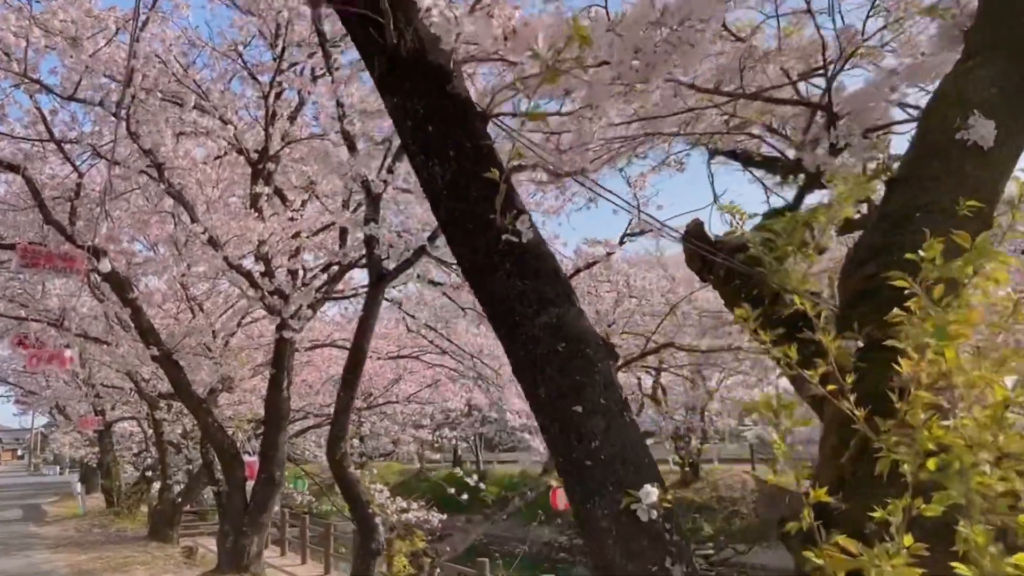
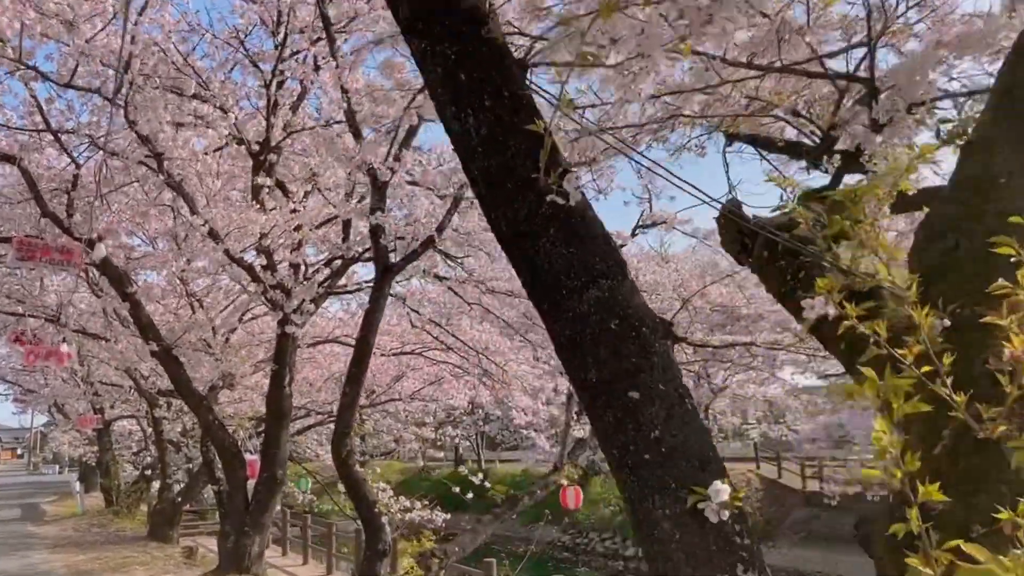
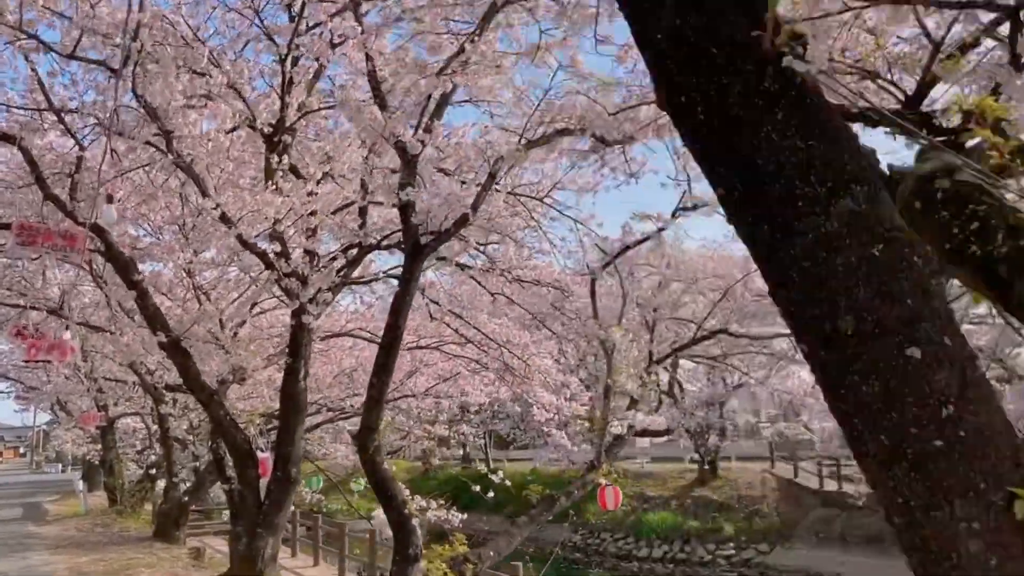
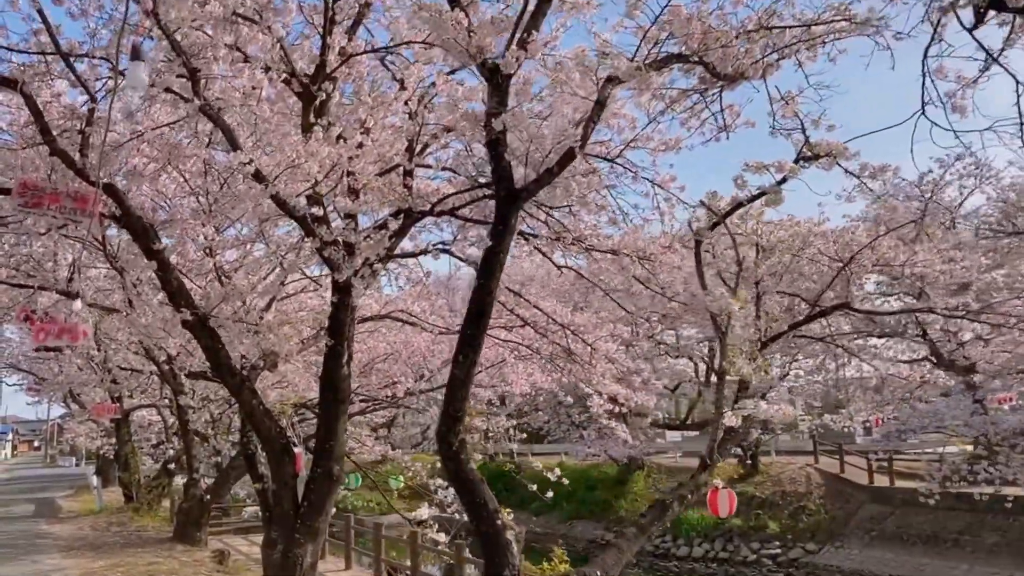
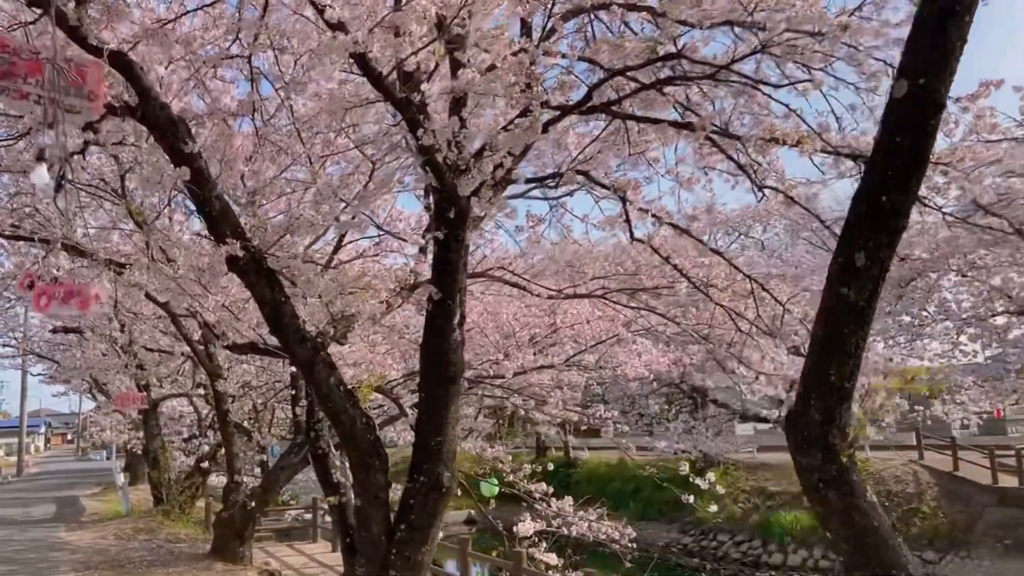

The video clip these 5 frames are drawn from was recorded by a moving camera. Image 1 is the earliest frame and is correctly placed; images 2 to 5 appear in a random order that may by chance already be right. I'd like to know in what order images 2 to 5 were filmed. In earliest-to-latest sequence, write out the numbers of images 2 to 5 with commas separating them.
2, 3, 4, 5
